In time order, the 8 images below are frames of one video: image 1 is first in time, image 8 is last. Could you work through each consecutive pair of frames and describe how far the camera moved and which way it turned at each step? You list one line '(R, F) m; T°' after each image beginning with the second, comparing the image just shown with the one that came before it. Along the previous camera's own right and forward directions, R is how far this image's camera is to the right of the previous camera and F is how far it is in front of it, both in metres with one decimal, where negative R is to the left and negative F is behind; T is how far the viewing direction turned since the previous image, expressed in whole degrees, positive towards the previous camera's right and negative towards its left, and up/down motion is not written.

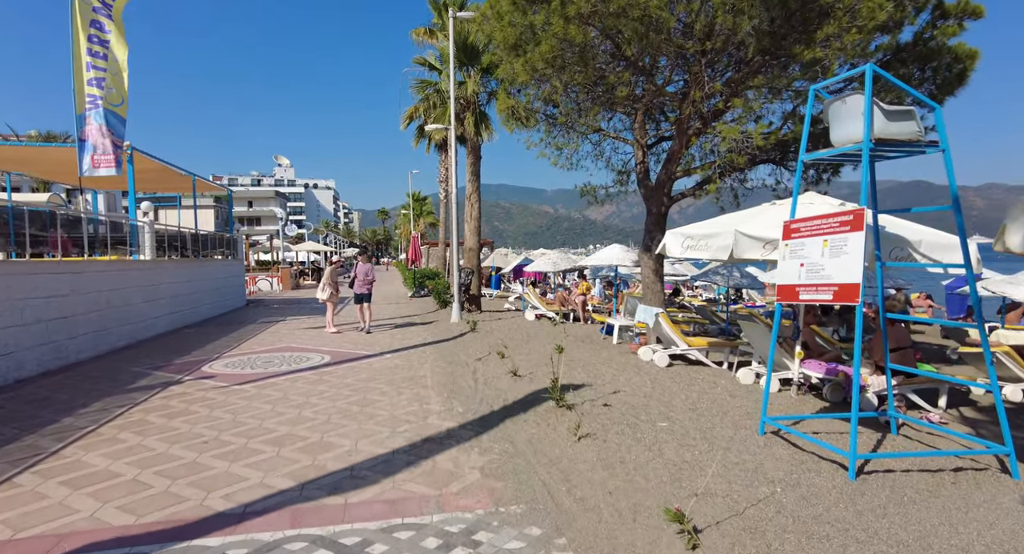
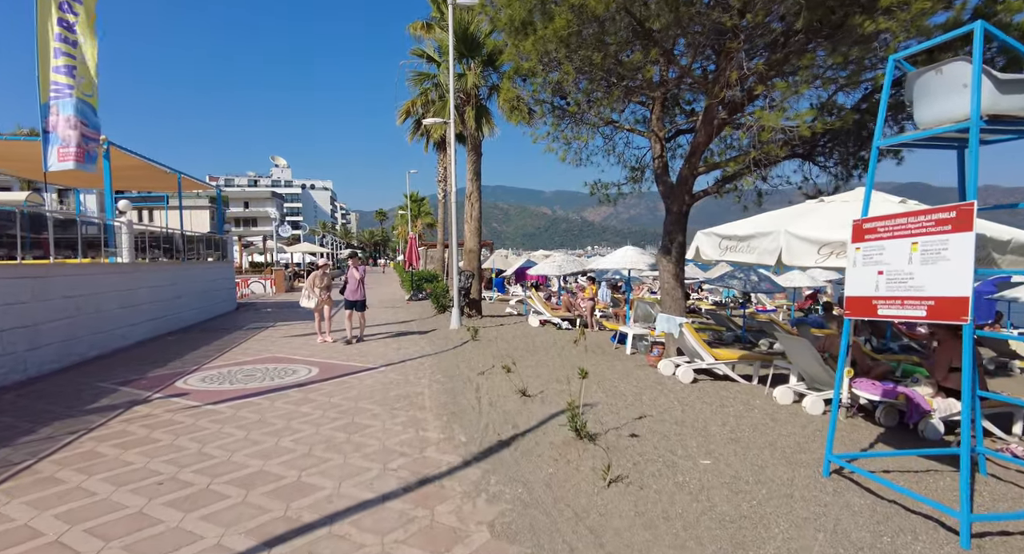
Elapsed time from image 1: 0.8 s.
(-0.1, +0.7) m; 0°
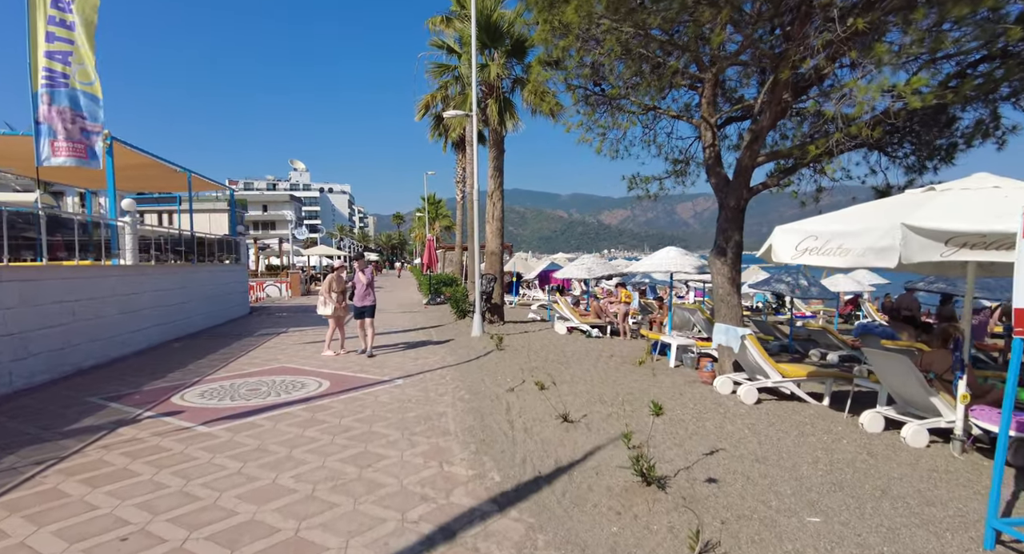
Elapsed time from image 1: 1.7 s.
(-0.2, +0.8) m; -2°
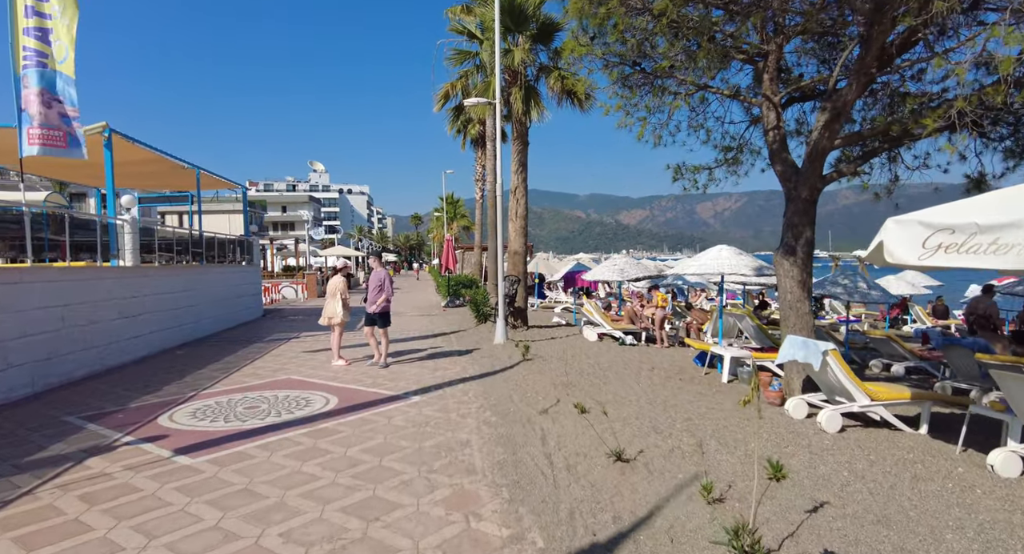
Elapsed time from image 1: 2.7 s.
(-0.2, +0.8) m; -2°
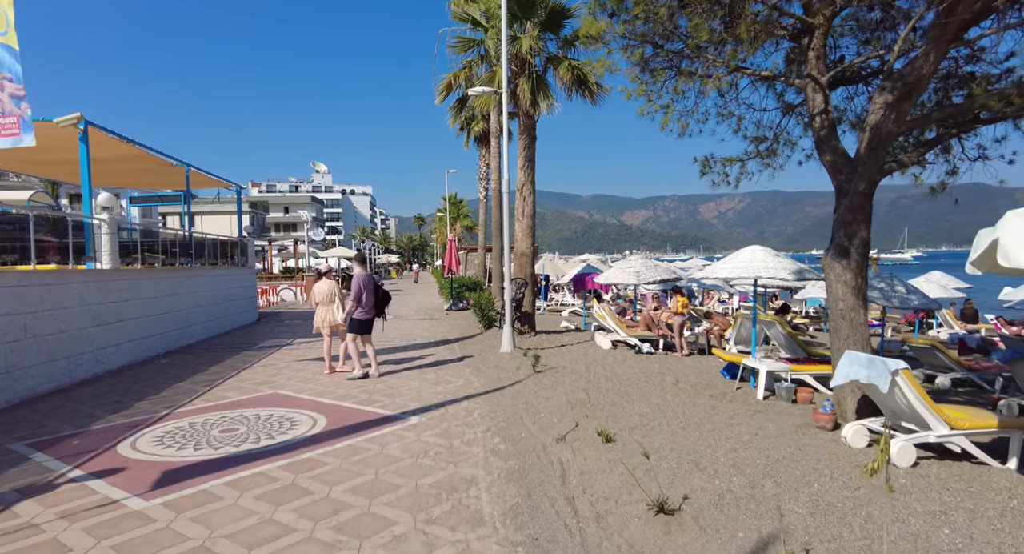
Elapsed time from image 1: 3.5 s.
(-0.1, +0.7) m; 0°
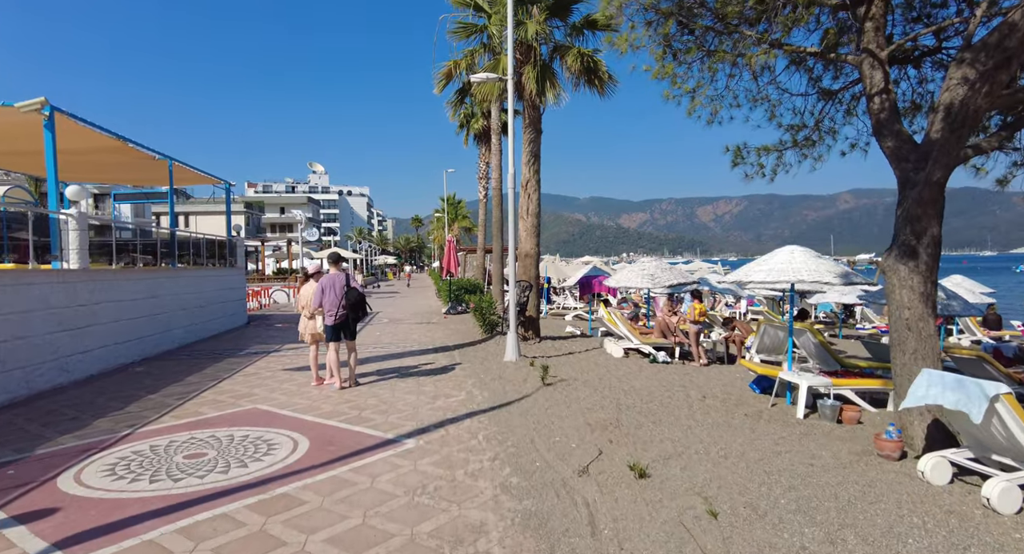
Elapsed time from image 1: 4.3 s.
(-0.1, +0.7) m; 0°
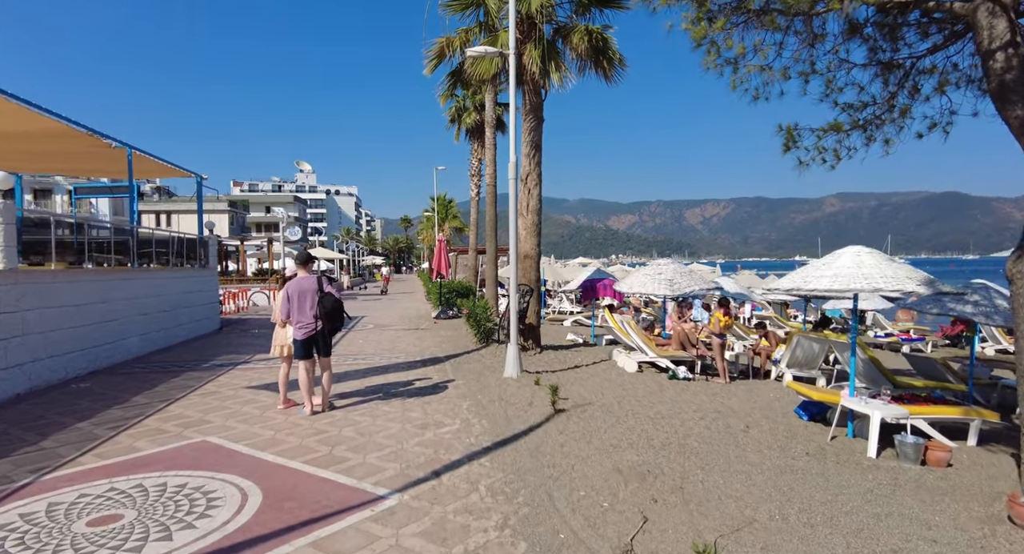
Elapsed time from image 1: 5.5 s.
(-0.2, +1.0) m; +1°
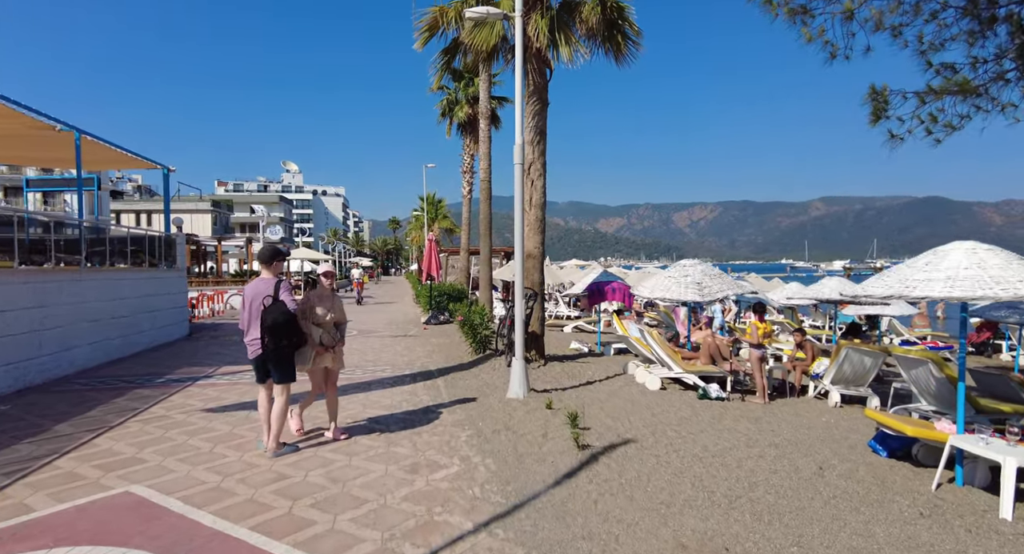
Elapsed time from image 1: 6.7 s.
(-0.2, +1.1) m; +1°
